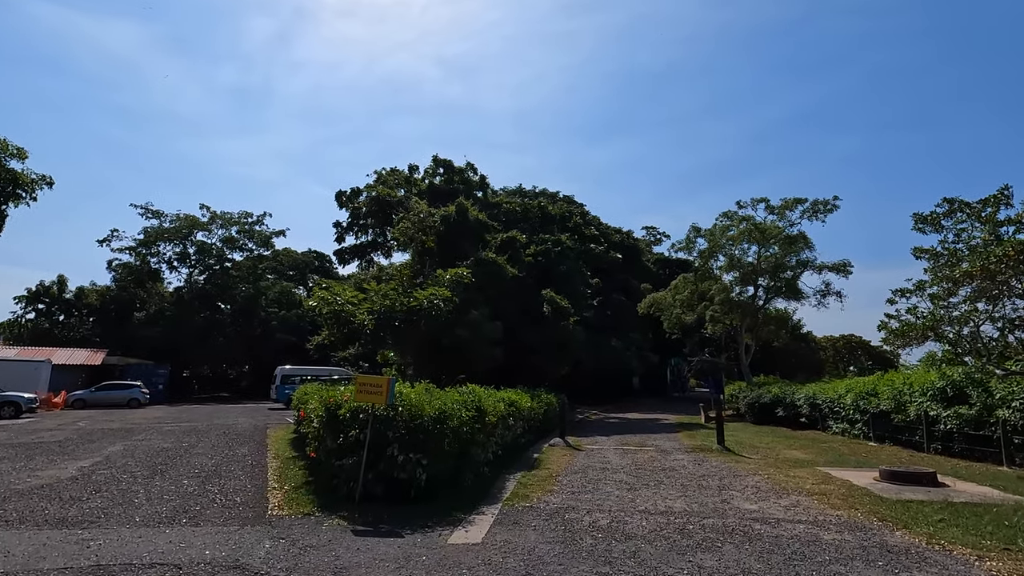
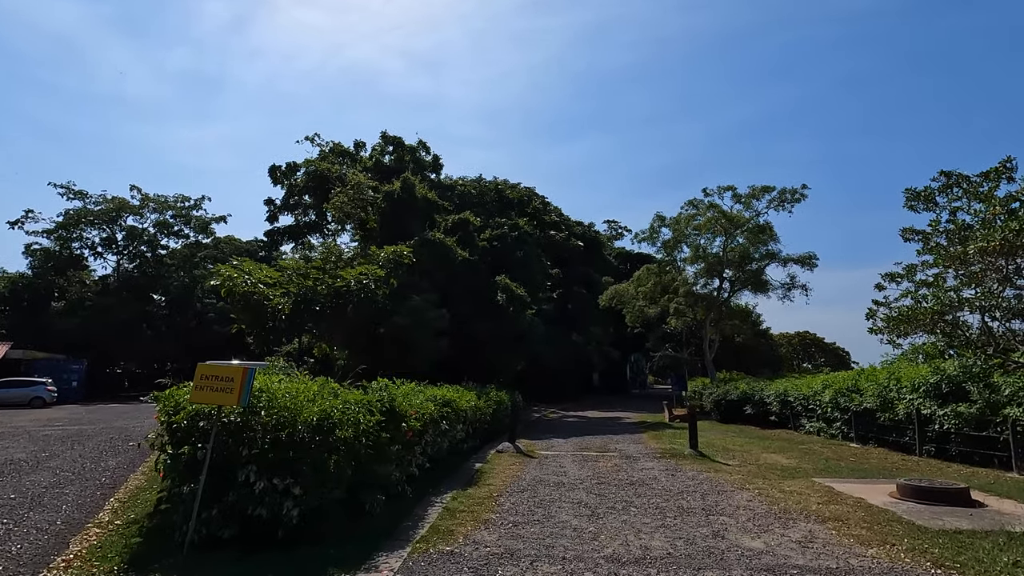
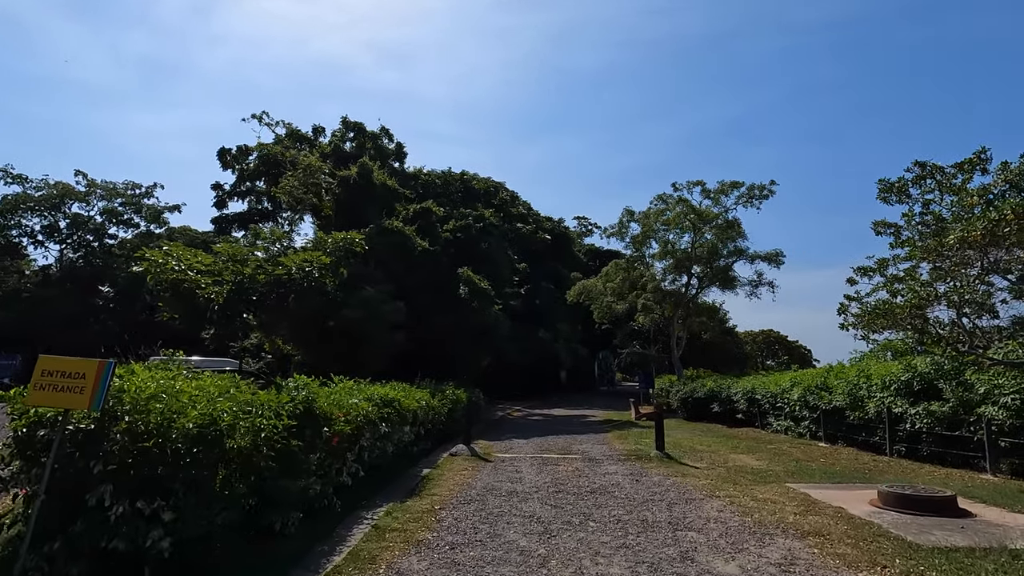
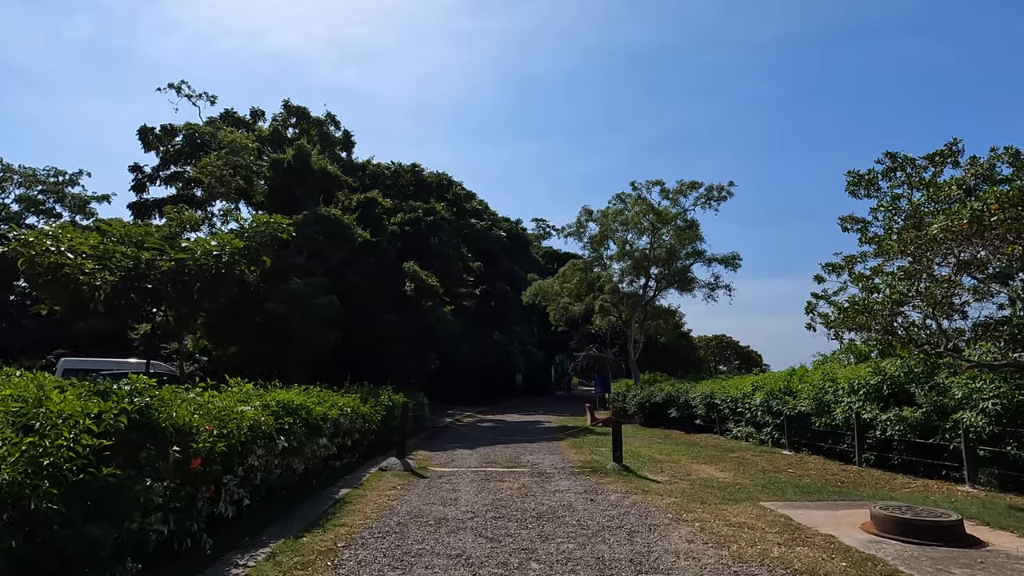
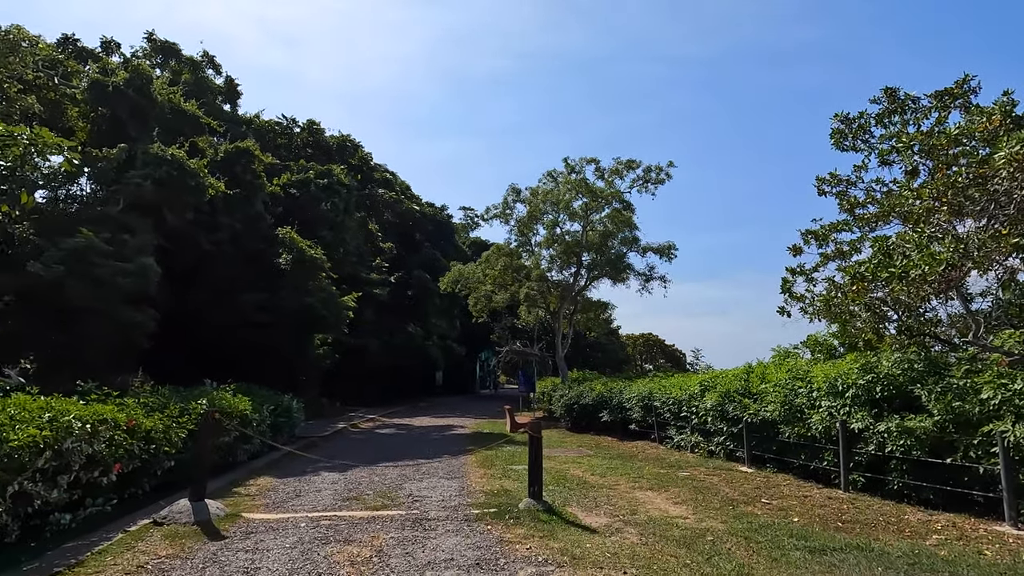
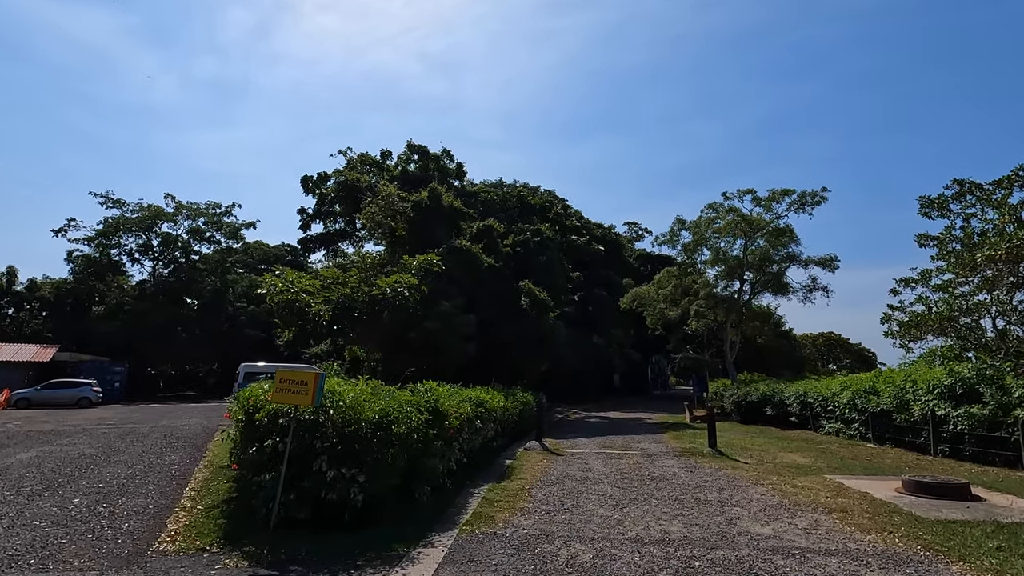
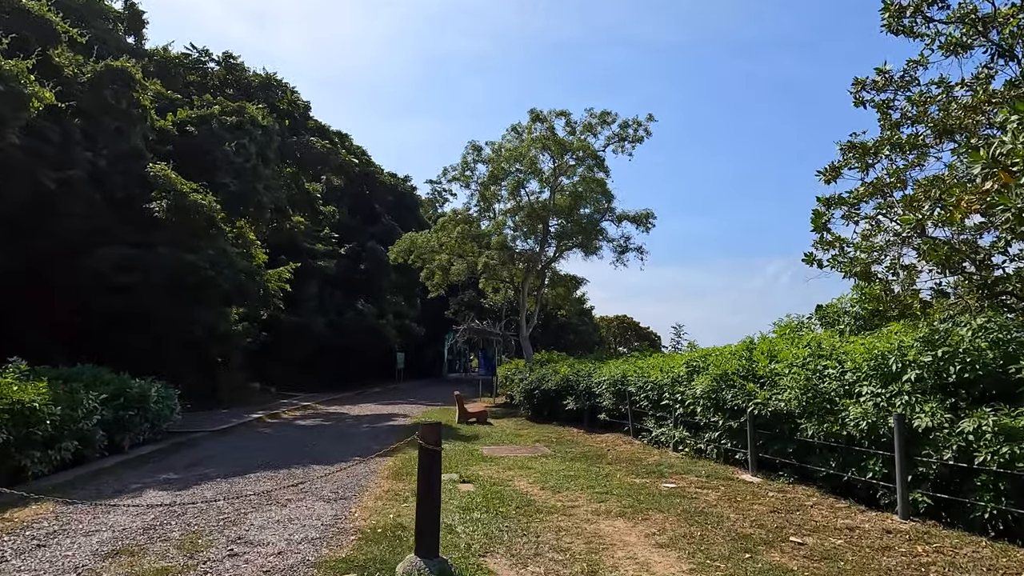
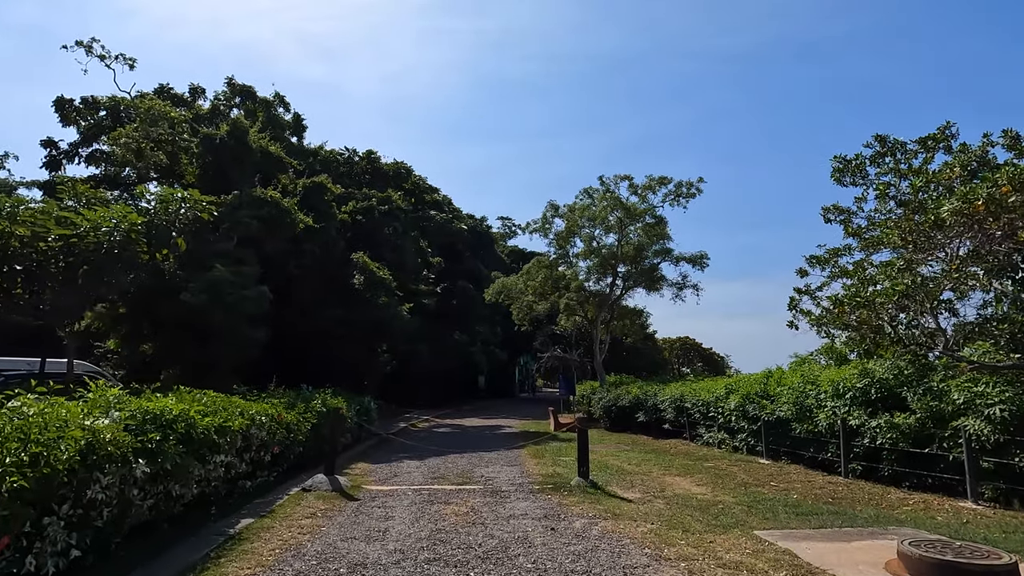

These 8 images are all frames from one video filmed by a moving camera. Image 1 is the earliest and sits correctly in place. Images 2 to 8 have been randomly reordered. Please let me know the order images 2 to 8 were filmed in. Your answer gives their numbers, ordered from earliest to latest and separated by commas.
6, 2, 3, 4, 8, 5, 7
